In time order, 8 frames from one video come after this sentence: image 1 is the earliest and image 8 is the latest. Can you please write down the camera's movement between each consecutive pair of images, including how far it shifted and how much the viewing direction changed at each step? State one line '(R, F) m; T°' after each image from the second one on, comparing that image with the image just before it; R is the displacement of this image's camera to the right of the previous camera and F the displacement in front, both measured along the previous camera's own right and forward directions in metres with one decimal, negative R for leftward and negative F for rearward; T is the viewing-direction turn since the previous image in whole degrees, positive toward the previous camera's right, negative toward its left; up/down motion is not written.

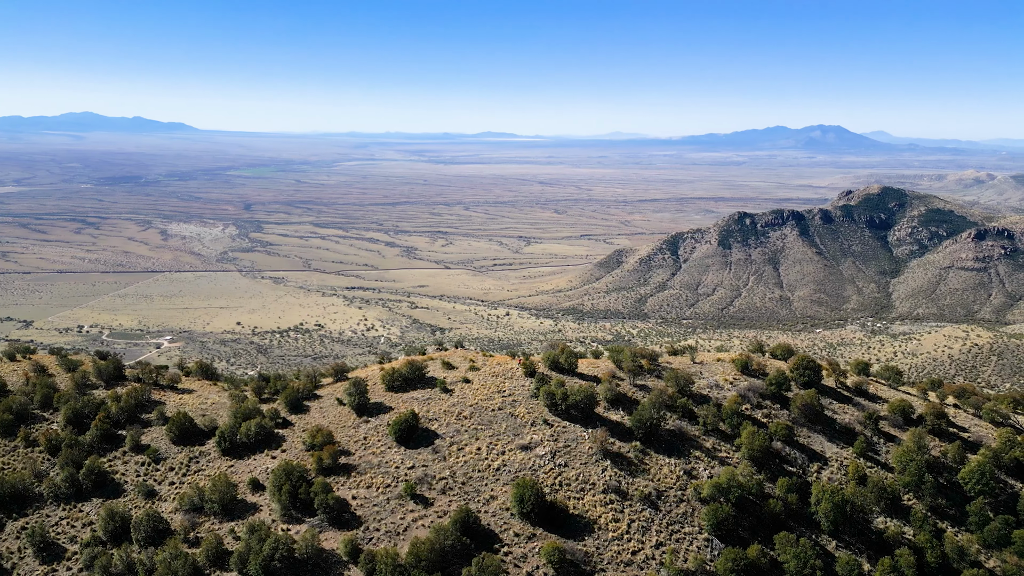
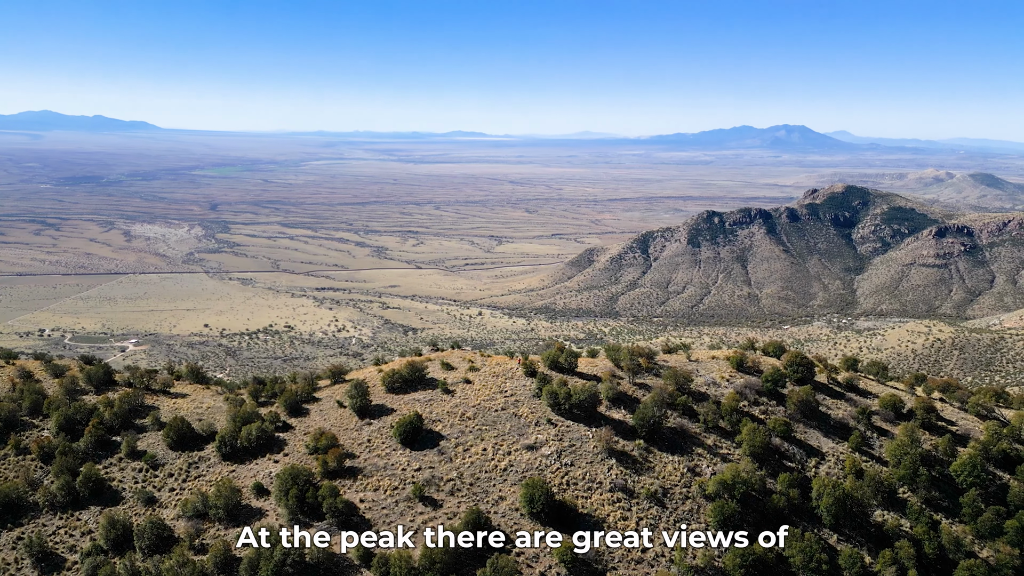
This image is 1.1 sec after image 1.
(-0.6, +0.1) m; +1°
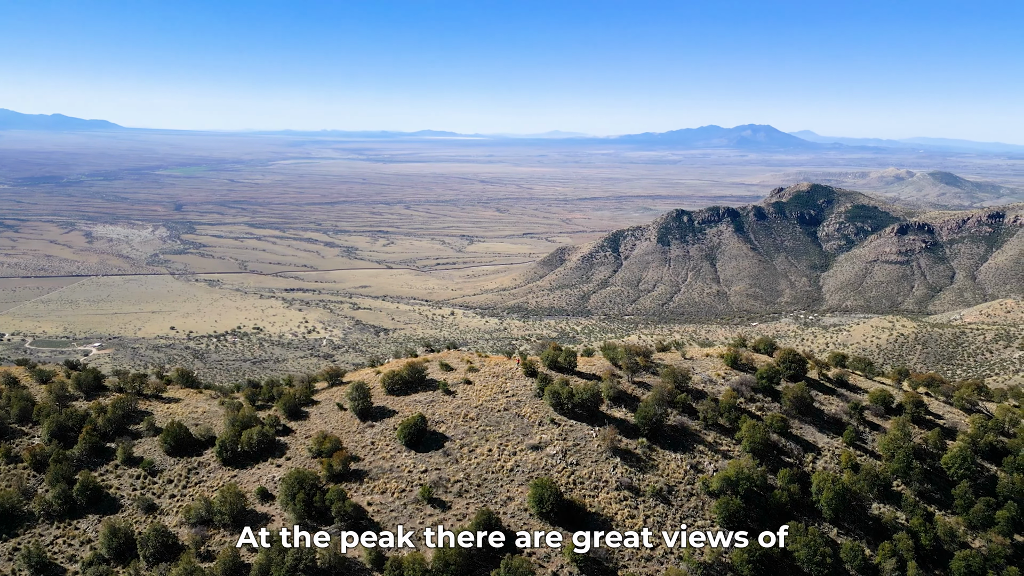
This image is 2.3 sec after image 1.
(-0.6, 0.0) m; +1°
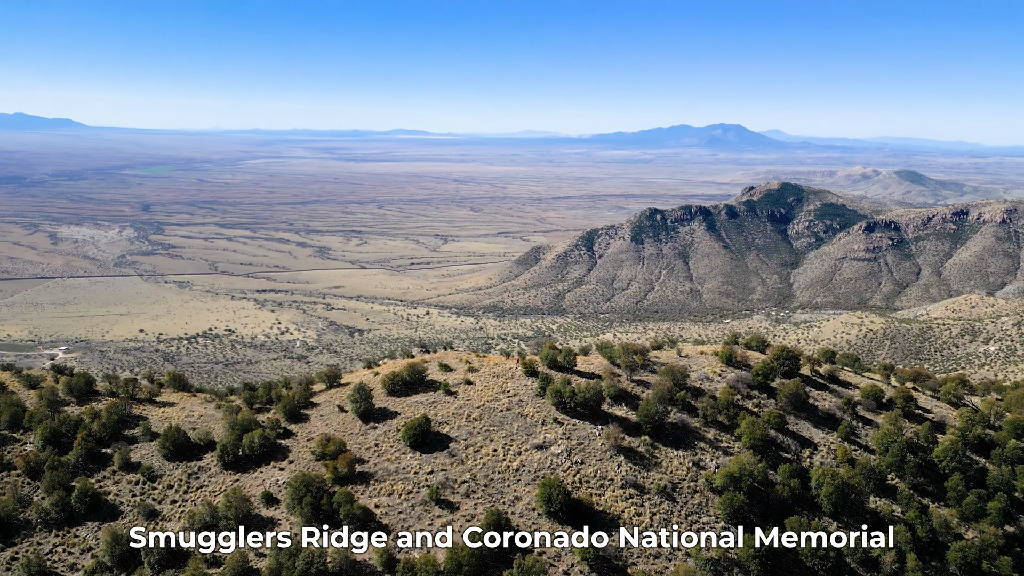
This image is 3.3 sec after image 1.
(-0.6, 0.0) m; +1°
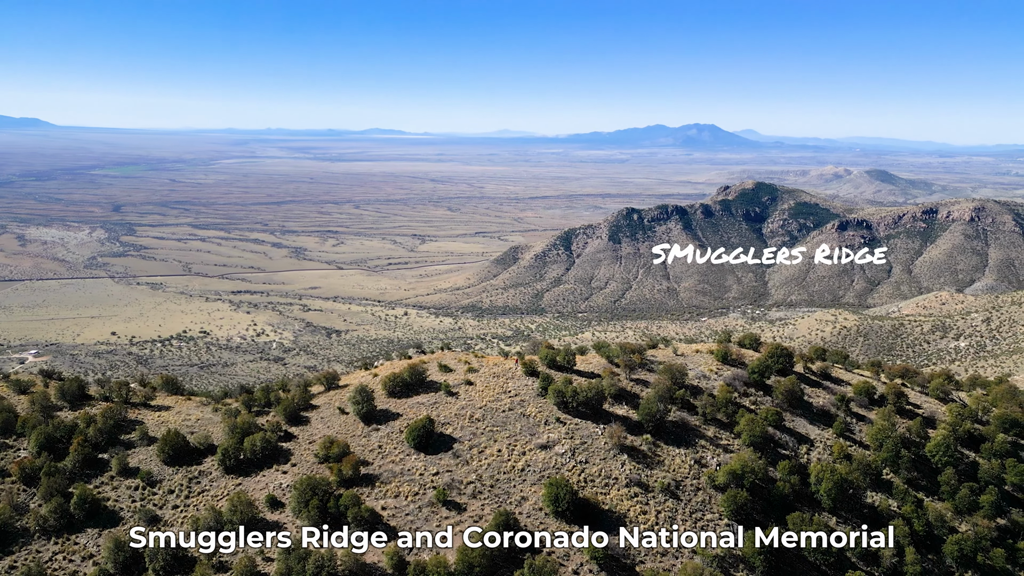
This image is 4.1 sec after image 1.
(-0.5, 0.0) m; +1°
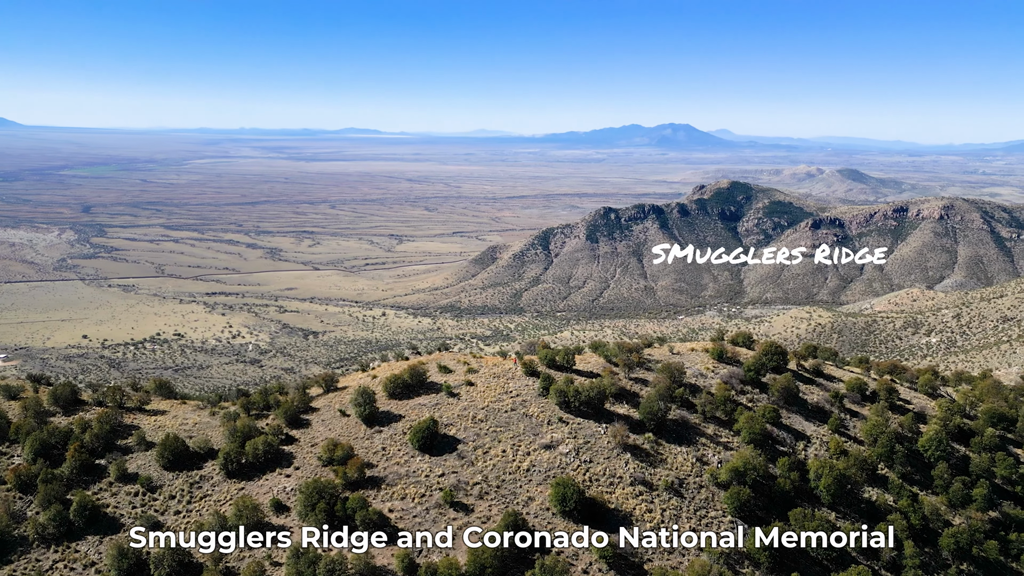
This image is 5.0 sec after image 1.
(-0.5, 0.0) m; +1°
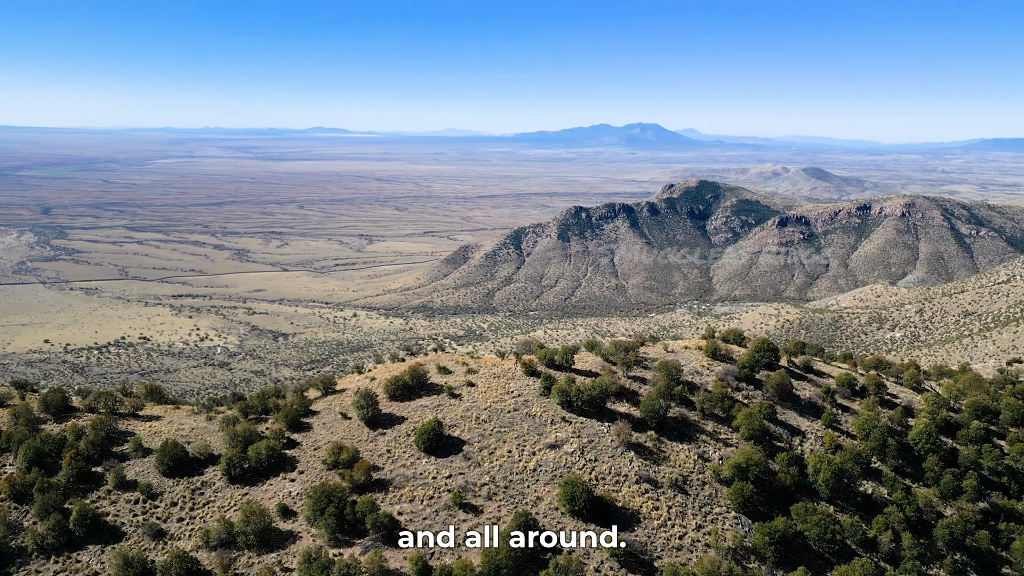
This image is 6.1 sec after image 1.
(-0.6, 0.0) m; +1°
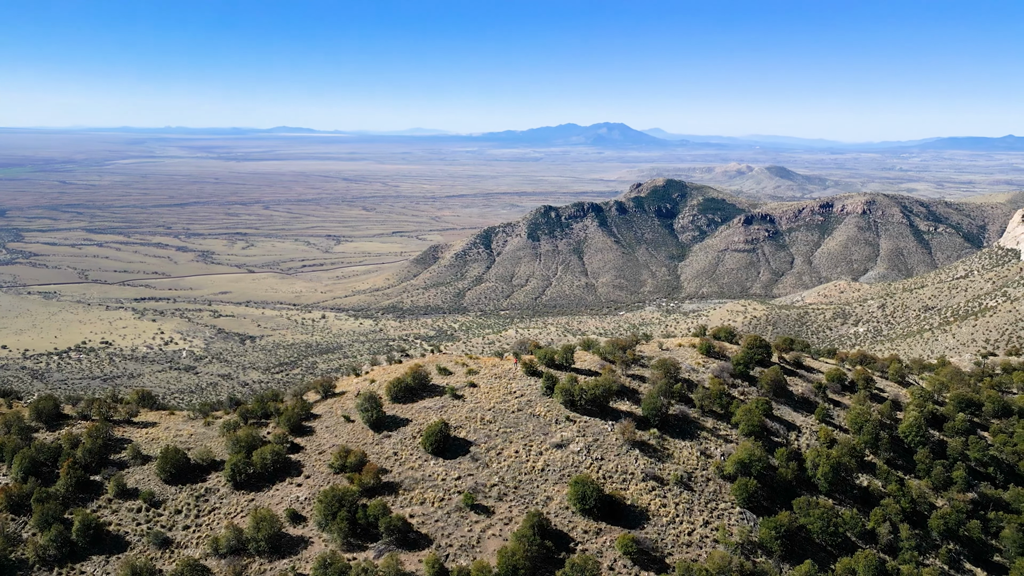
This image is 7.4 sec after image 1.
(-0.7, 0.0) m; +2°
